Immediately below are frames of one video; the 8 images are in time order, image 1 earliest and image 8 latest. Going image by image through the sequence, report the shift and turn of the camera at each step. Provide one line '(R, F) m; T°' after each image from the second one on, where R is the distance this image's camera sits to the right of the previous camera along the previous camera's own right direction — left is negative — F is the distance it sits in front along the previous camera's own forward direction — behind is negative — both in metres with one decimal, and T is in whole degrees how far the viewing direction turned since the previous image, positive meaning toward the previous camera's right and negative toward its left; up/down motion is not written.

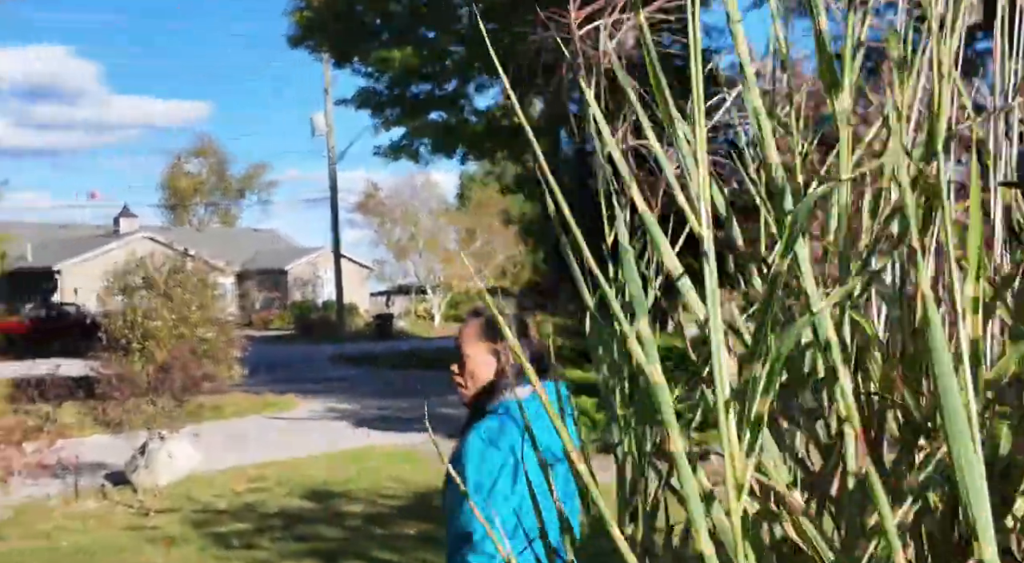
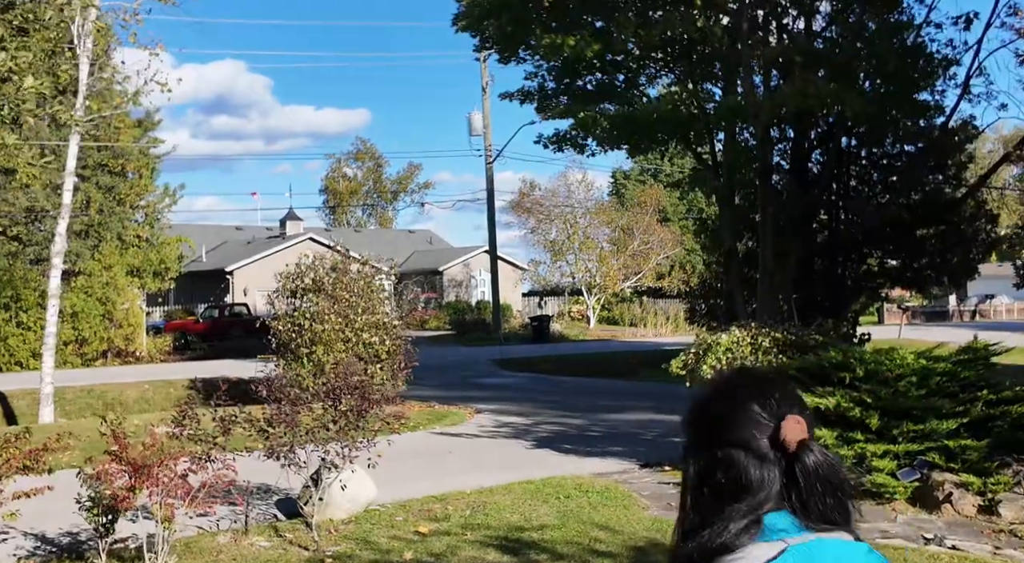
(-0.5, +1.0) m; -8°
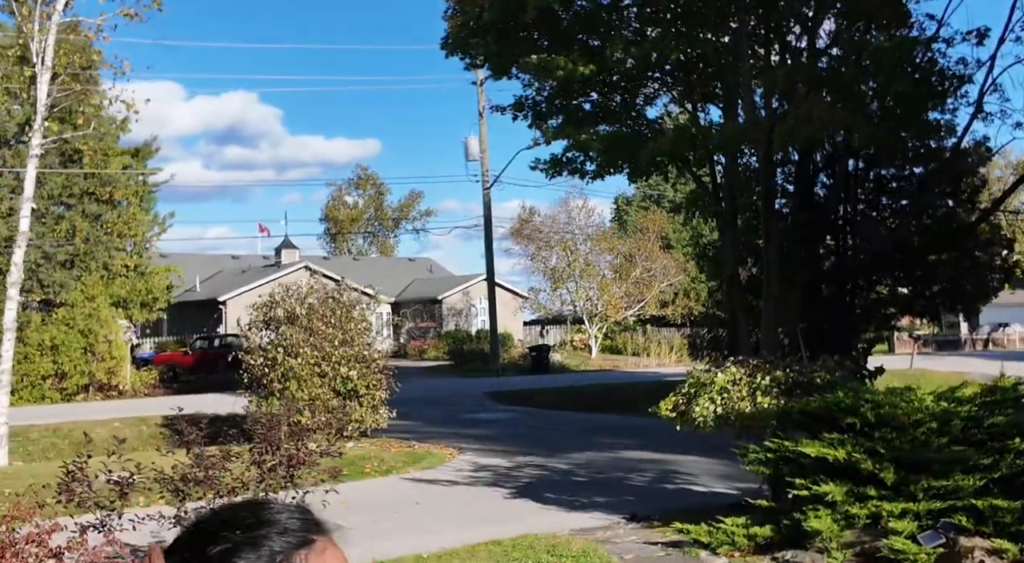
(+0.3, +0.8) m; 0°
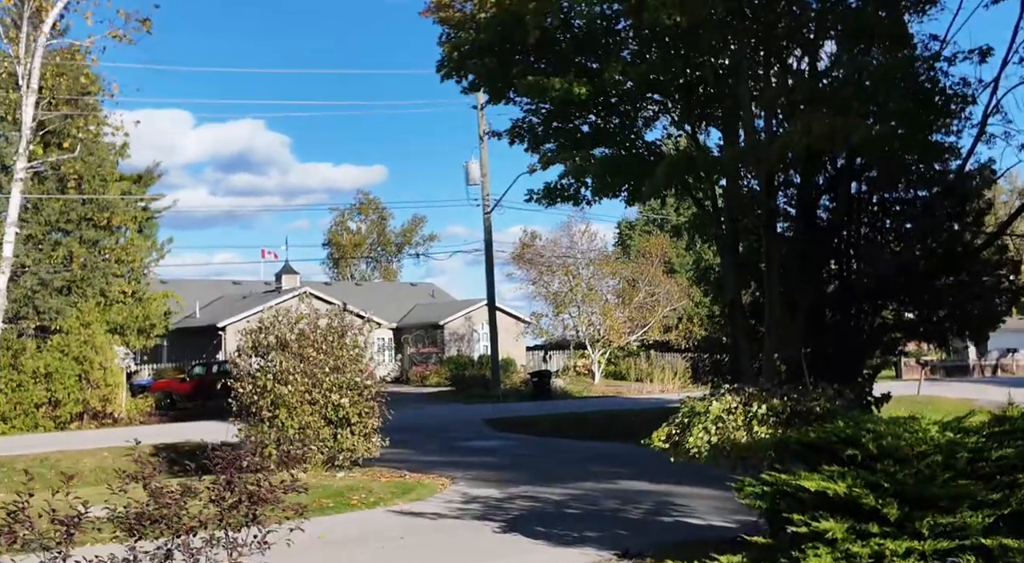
(+0.1, +0.3) m; 0°
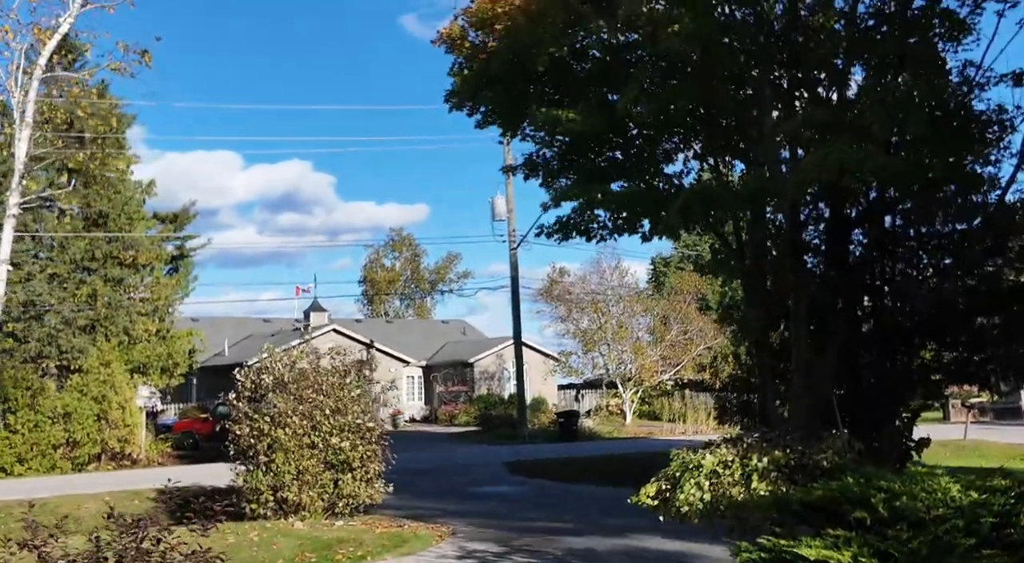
(+0.4, +0.6) m; -2°
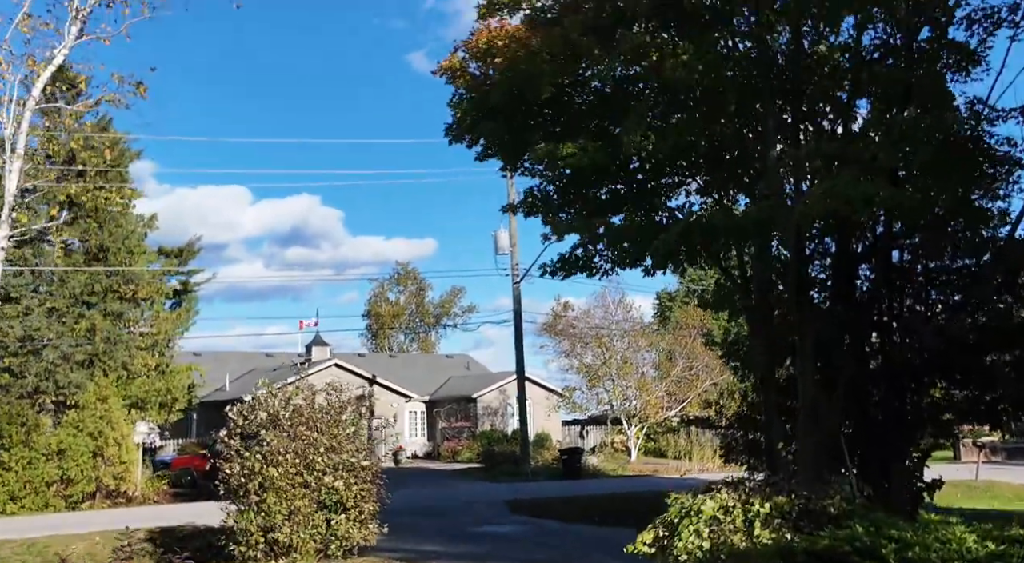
(+0.1, +0.3) m; 0°
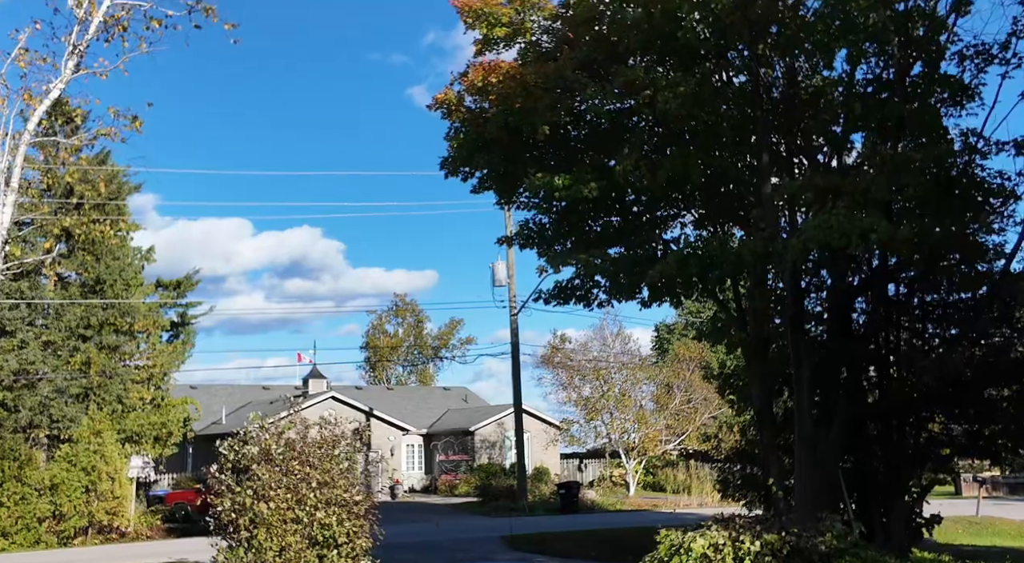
(+0.1, 0.0) m; 0°
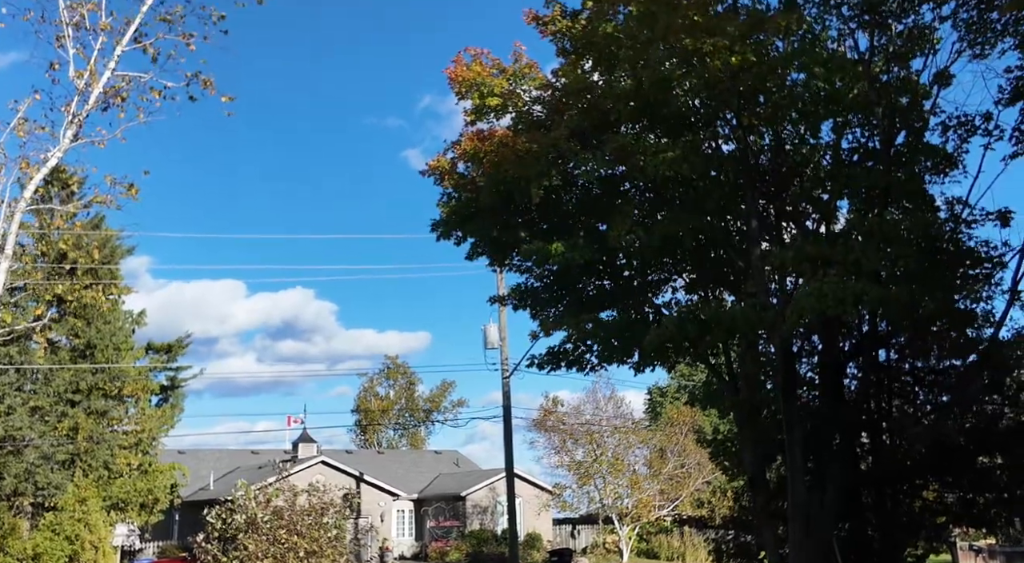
(0.0, 0.0) m; 0°
